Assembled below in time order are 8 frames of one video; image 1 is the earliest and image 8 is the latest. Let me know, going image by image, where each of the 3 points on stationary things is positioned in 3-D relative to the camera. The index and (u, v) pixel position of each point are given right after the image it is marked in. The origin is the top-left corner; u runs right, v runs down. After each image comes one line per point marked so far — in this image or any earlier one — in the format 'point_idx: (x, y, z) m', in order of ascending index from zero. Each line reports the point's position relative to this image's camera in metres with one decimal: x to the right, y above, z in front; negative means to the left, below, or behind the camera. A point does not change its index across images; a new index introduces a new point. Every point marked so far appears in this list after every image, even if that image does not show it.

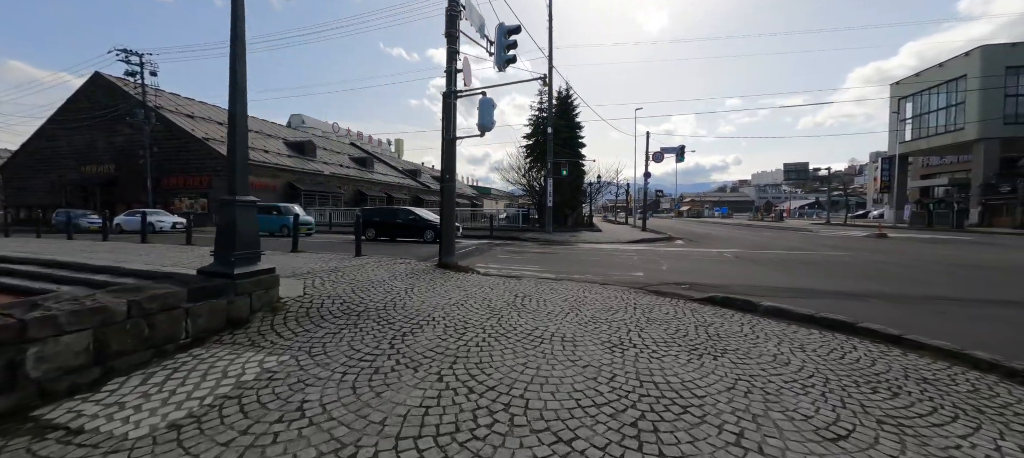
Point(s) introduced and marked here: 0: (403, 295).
0: (-1.7, -1.0, +5.7) m
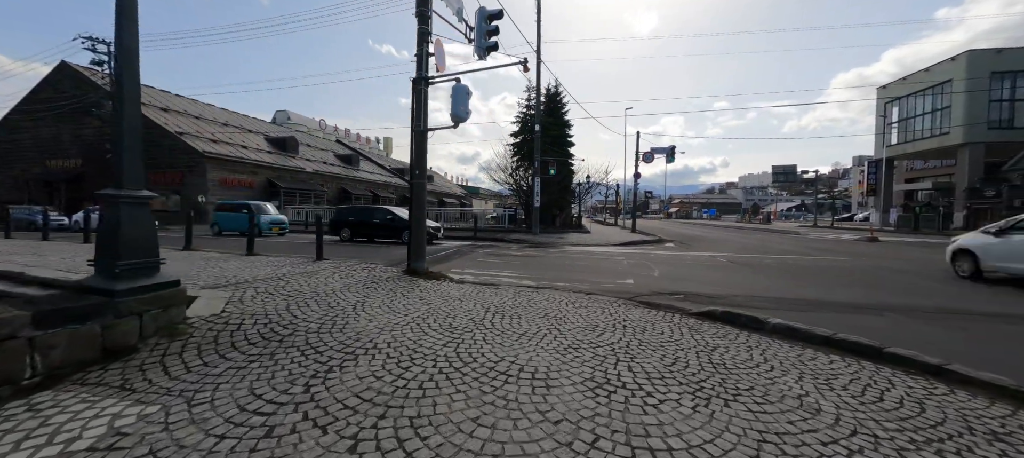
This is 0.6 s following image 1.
0: (-2.1, -1.0, +4.8) m
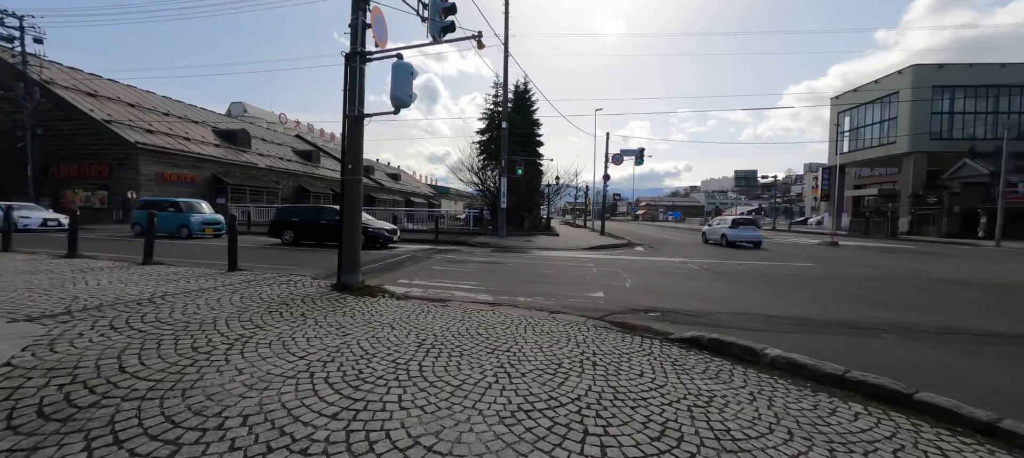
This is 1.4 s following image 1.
0: (-2.7, -1.1, +3.4) m
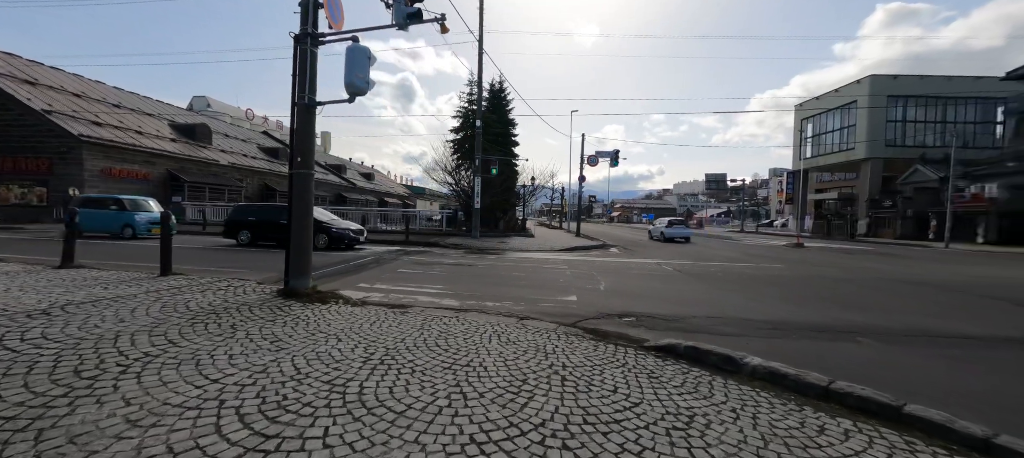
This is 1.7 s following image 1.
0: (-3.0, -1.1, +2.8) m
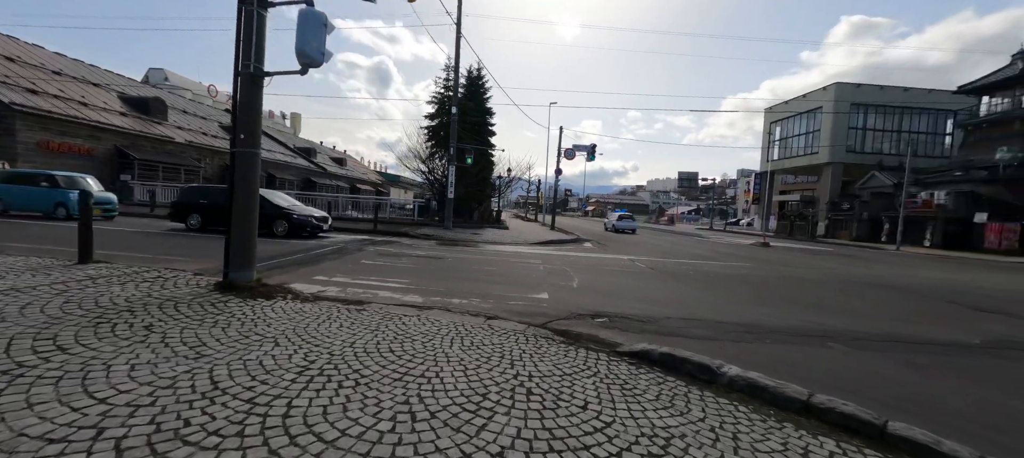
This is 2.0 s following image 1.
0: (-3.3, -1.0, +2.2) m
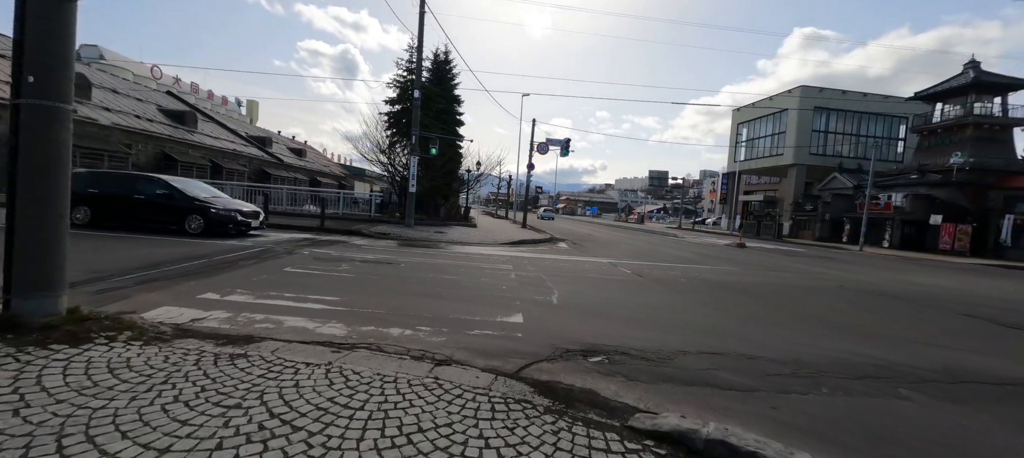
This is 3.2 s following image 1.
0: (-3.4, -1.1, +0.3) m
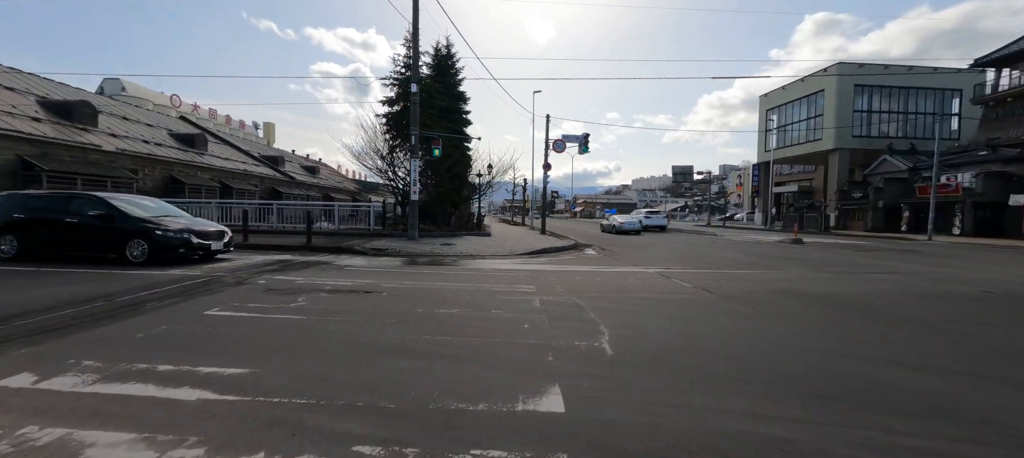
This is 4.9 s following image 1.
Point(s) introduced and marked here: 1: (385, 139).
0: (-3.4, -1.2, -2.0) m
1: (-6.8, +4.7, +20.0) m
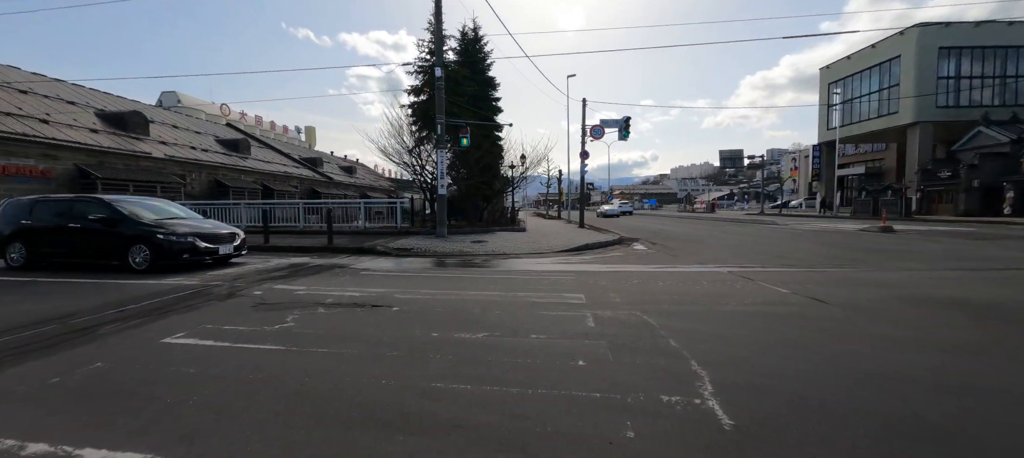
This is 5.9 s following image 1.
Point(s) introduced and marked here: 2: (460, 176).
0: (-3.6, -1.4, -3.1) m
1: (-5.1, +4.9, +19.1) m
2: (-2.6, +2.5, +18.2) m
